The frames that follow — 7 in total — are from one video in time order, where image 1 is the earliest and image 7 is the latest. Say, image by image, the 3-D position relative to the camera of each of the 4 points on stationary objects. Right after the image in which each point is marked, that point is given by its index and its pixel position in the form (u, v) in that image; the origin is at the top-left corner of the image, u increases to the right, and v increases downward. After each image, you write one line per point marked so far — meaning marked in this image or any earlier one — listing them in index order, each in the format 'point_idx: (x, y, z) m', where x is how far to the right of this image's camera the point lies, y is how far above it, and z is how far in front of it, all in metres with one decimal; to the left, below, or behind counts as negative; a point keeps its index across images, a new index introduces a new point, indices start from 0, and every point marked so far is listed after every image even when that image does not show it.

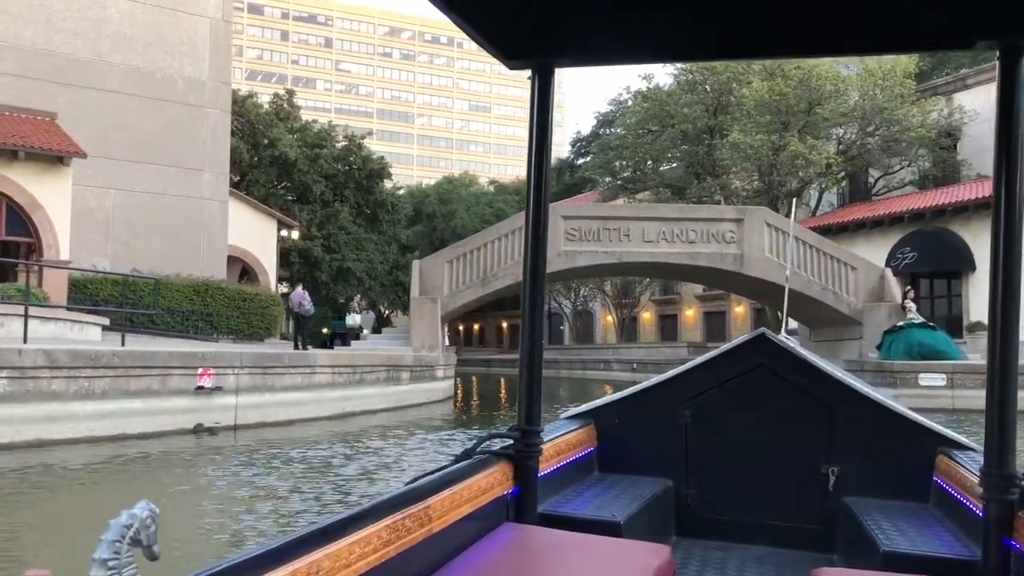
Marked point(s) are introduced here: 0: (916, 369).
0: (+7.9, -1.6, +16.6) m
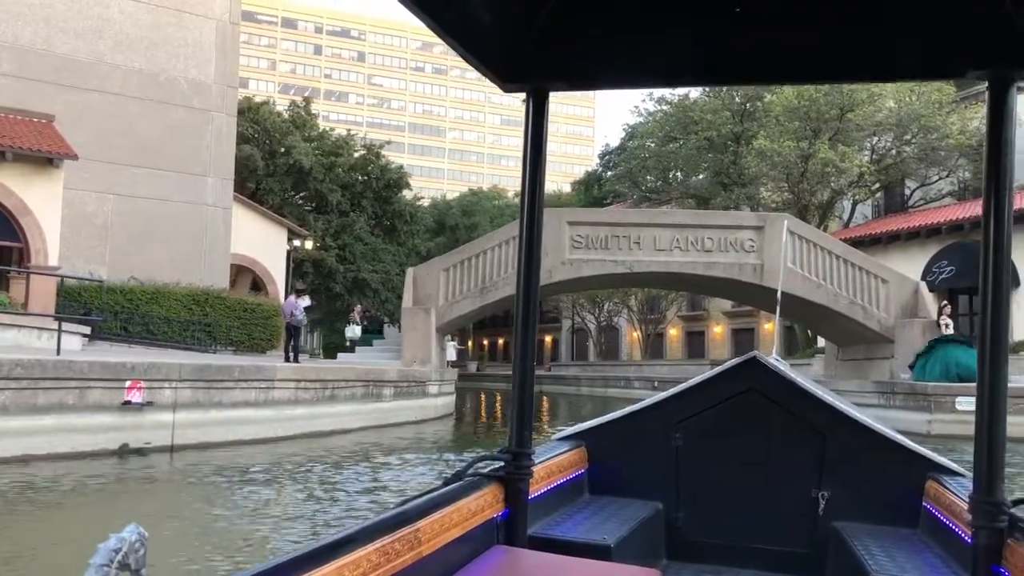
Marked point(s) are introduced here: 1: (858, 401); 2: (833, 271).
0: (+8.1, -1.9, +15.5) m
1: (+7.7, -2.5, +19.0) m
2: (+7.1, +0.4, +18.7) m
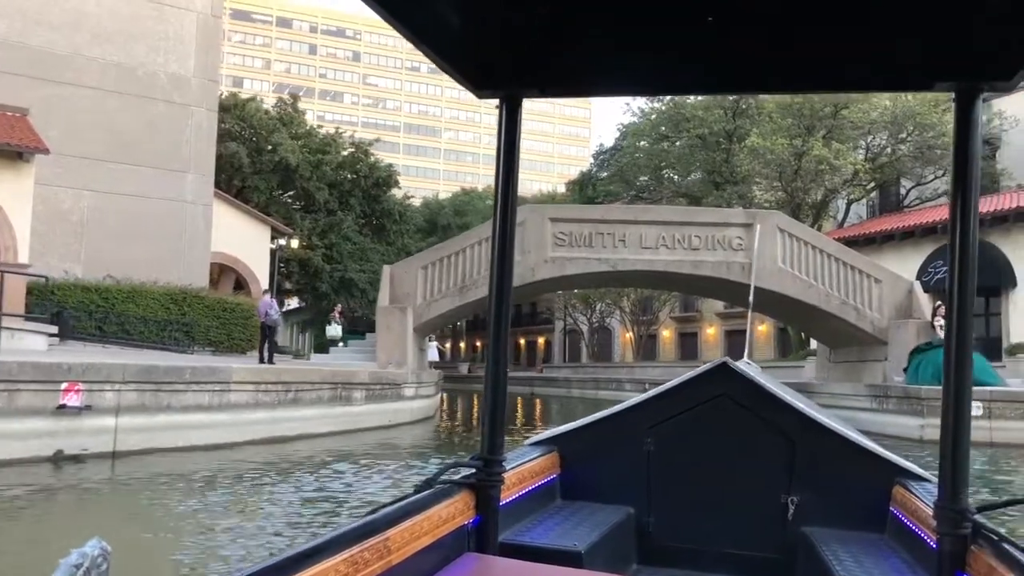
0: (+7.8, -1.9, +15.2) m
1: (+7.4, -2.6, +18.7) m
2: (+6.8, +0.4, +18.4) m
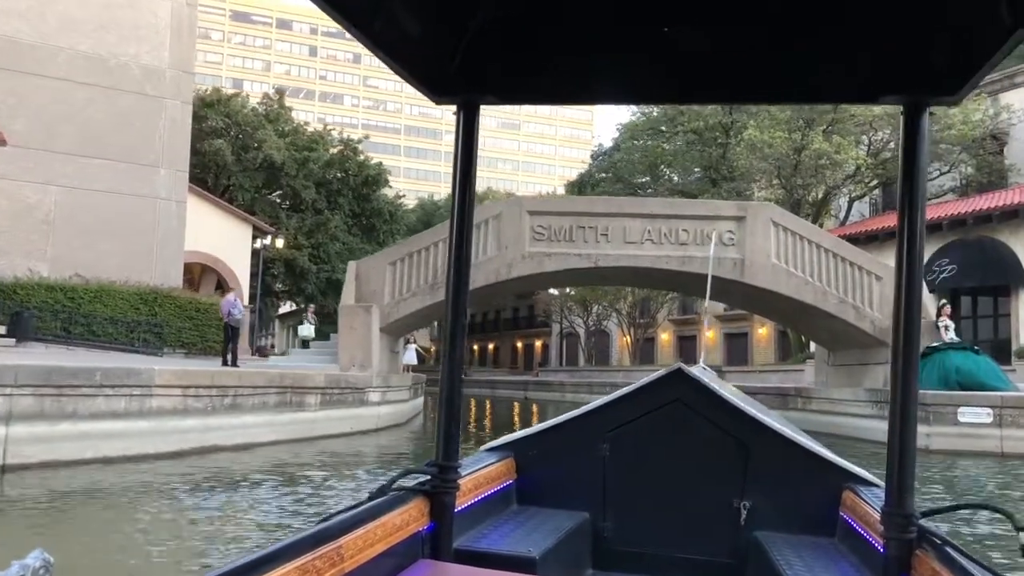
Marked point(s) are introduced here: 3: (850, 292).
0: (+7.5, -1.9, +14.5) m
1: (+7.2, -2.6, +18.0) m
2: (+6.6, +0.3, +17.7) m
3: (+7.0, -0.1, +17.7) m
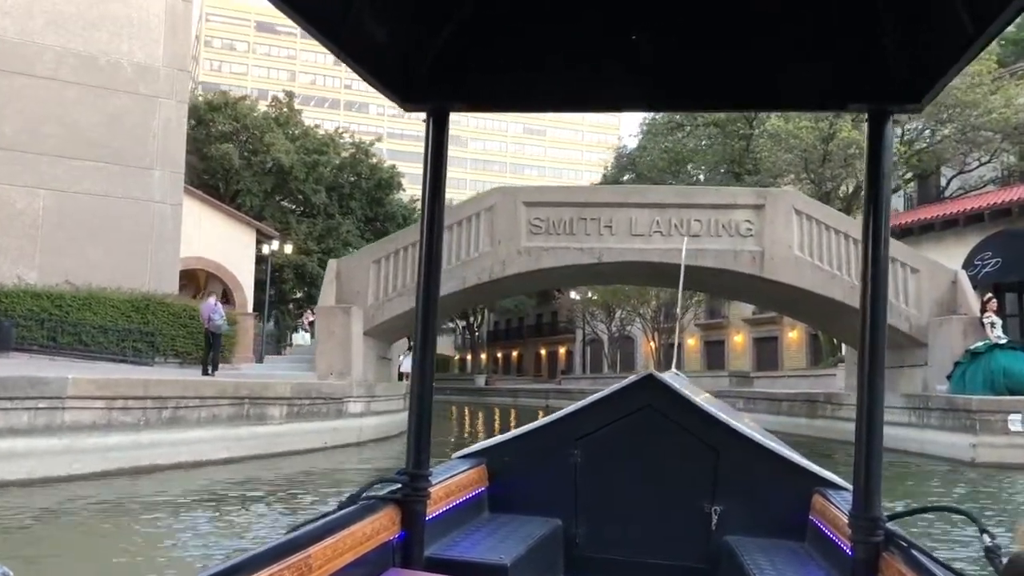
0: (+7.7, -1.9, +13.4) m
1: (+7.4, -2.6, +16.9) m
2: (+6.8, +0.4, +16.7) m
3: (+7.3, -0.1, +16.6) m
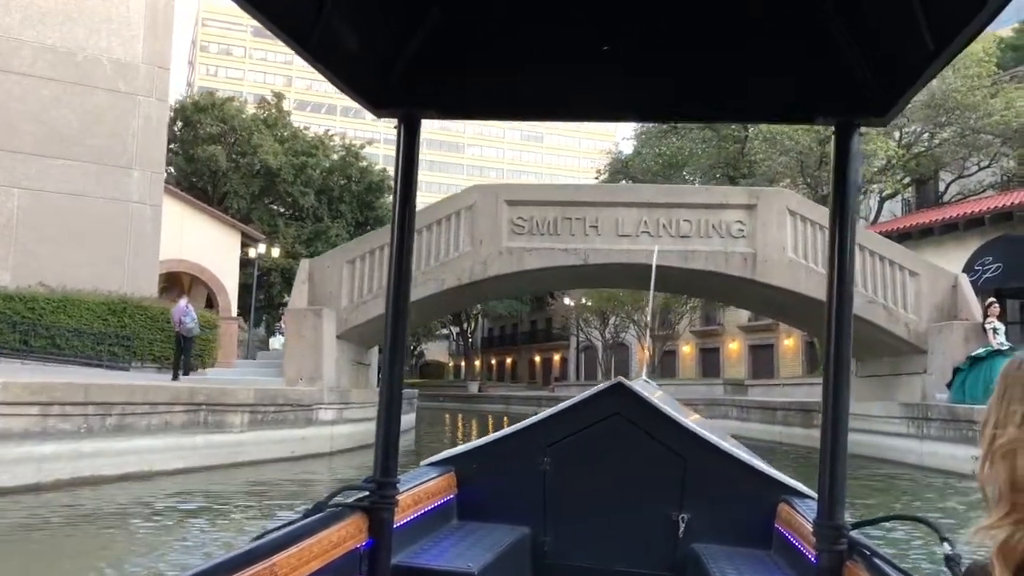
0: (+7.5, -2.0, +13.0) m
1: (+7.2, -2.7, +16.5) m
2: (+6.6, +0.2, +16.3) m
3: (+7.1, -0.2, +16.2) m
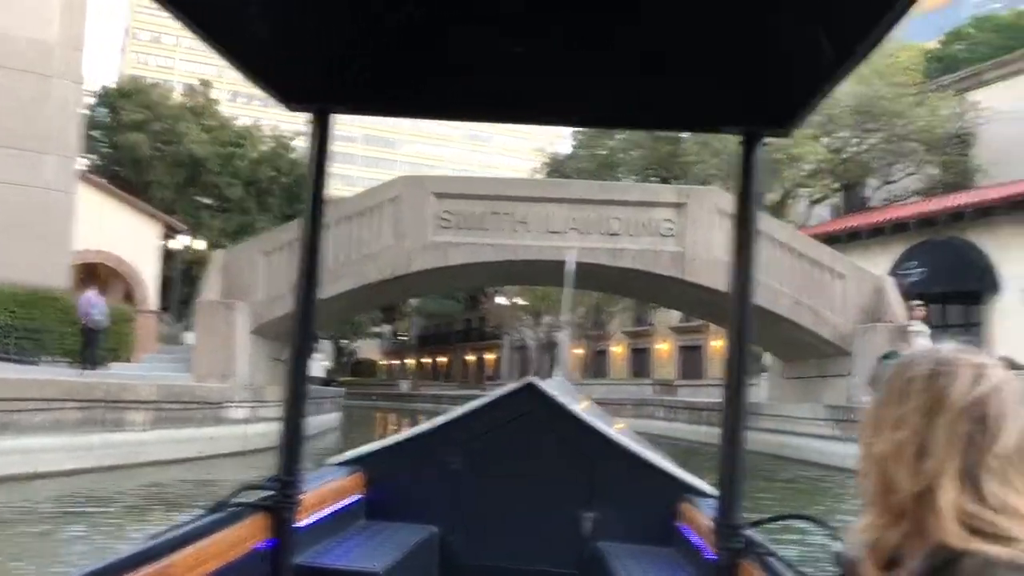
0: (+6.4, -2.1, +13.3) m
1: (+5.8, -2.8, +16.8) m
2: (+5.3, +0.2, +16.6) m
3: (+5.8, -0.3, +16.5) m
